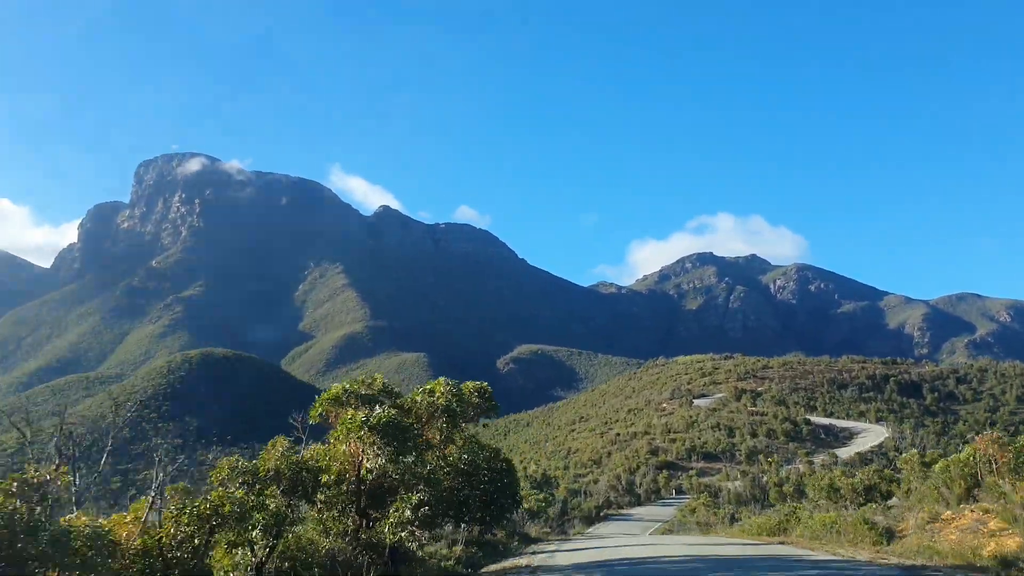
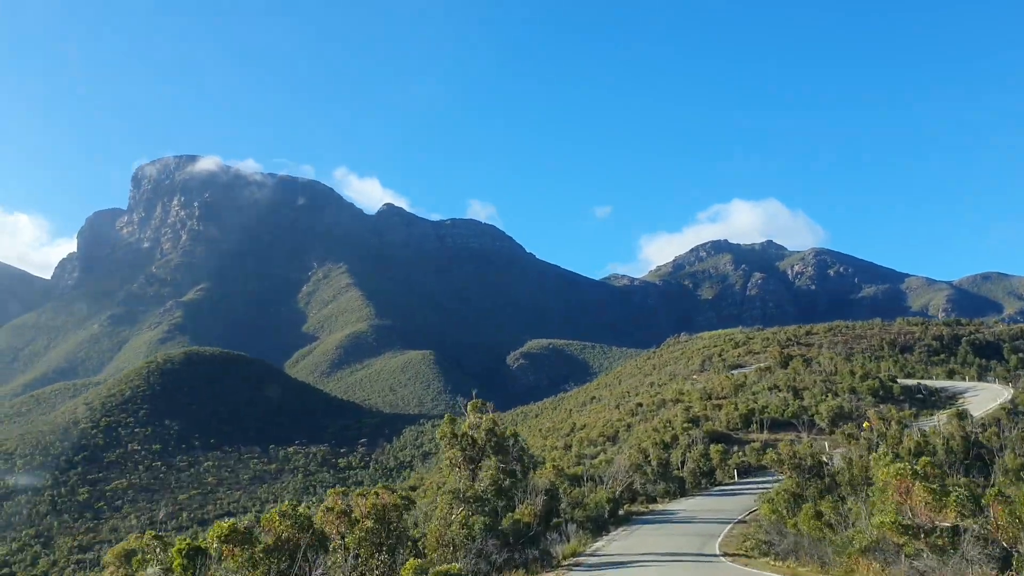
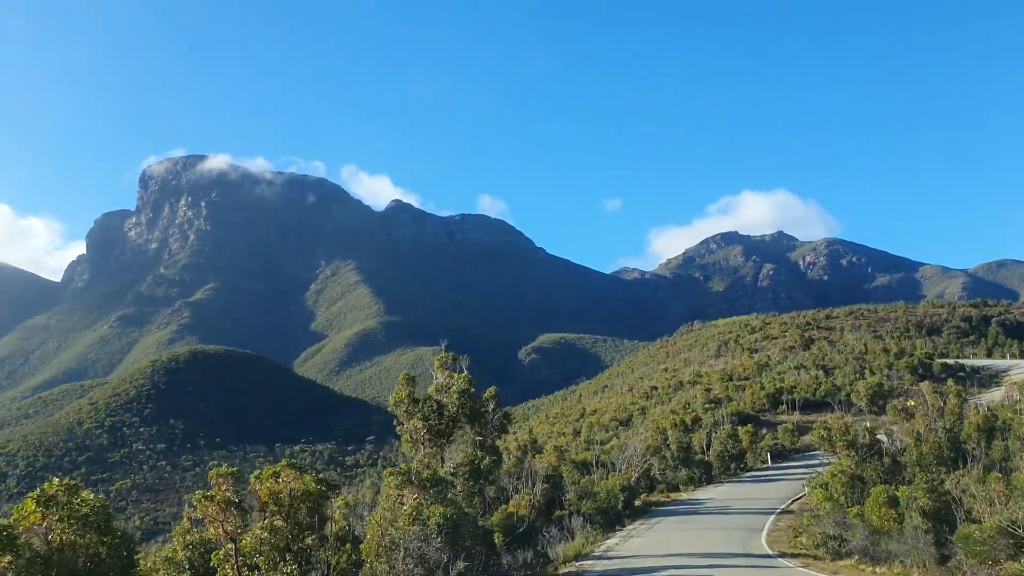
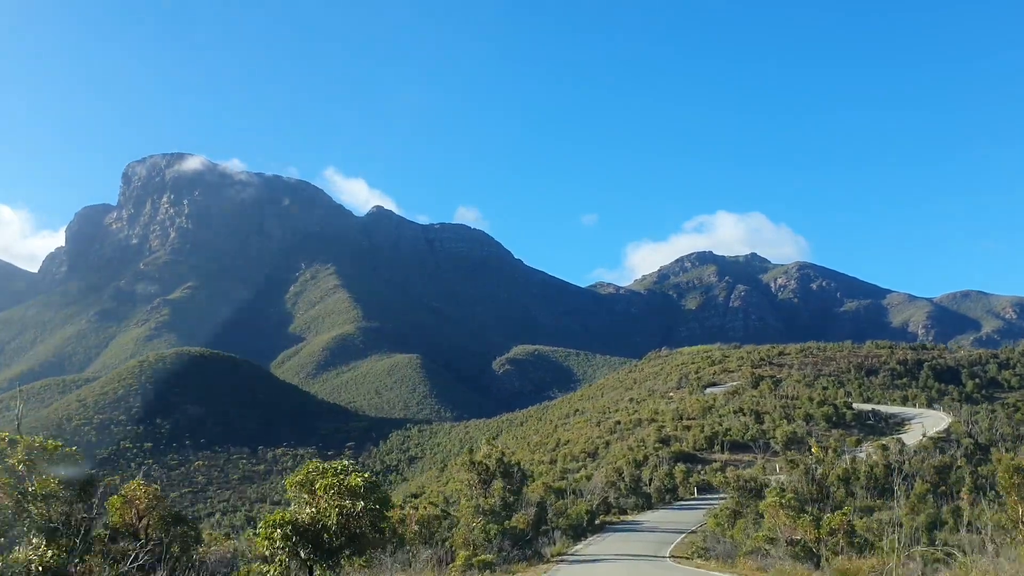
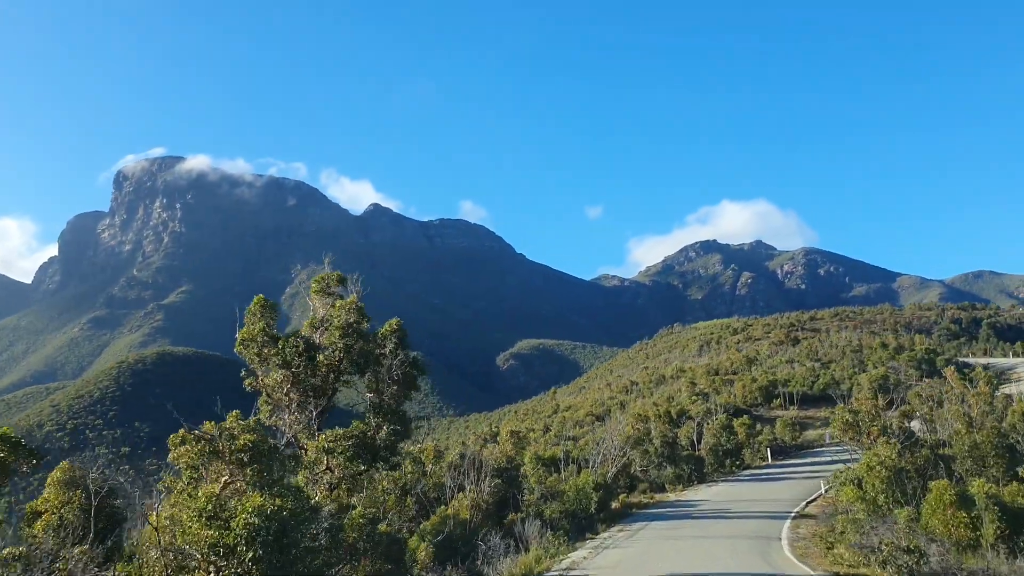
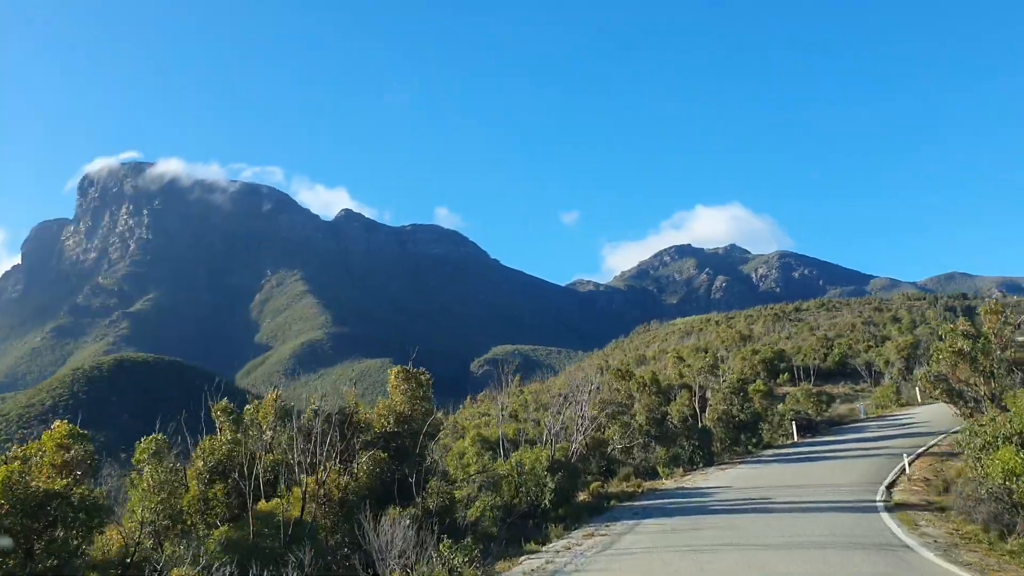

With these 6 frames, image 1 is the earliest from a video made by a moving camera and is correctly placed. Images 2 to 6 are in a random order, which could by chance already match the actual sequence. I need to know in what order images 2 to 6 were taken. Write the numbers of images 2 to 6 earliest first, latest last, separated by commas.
4, 2, 3, 5, 6
